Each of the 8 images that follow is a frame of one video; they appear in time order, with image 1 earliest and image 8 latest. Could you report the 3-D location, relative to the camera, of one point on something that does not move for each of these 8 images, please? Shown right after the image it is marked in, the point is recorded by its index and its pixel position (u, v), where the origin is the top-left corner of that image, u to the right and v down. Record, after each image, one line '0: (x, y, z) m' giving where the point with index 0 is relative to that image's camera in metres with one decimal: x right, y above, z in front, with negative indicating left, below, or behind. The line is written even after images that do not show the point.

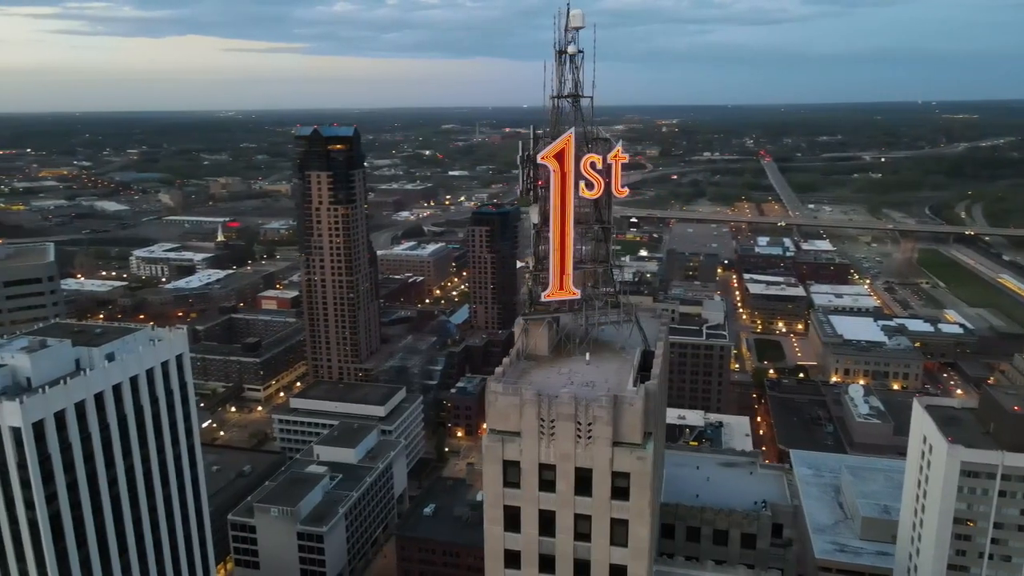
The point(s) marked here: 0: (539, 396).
0: (+0.7, -3.0, +19.7) m
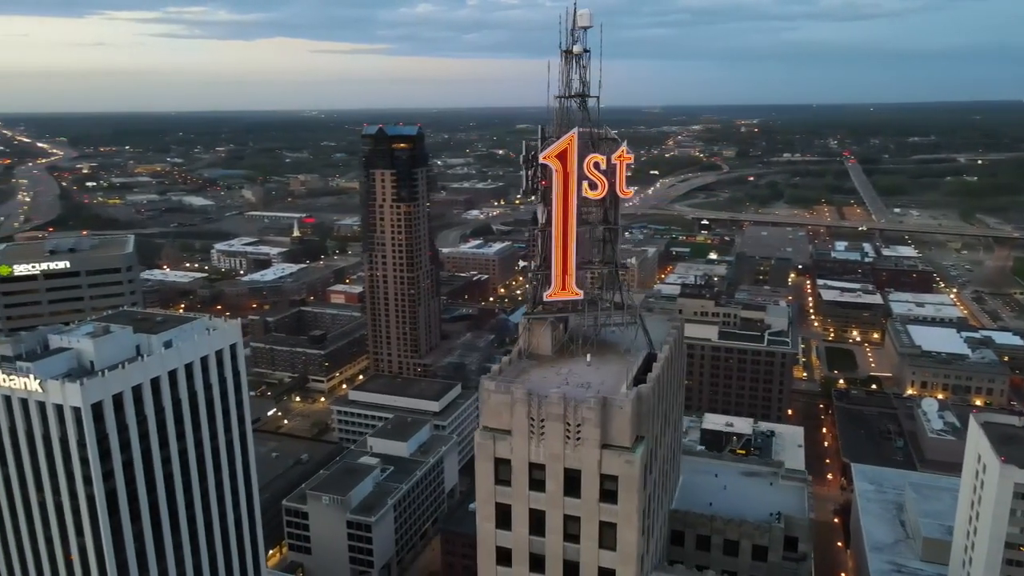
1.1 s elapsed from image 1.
0: (+0.5, -3.0, +19.8) m
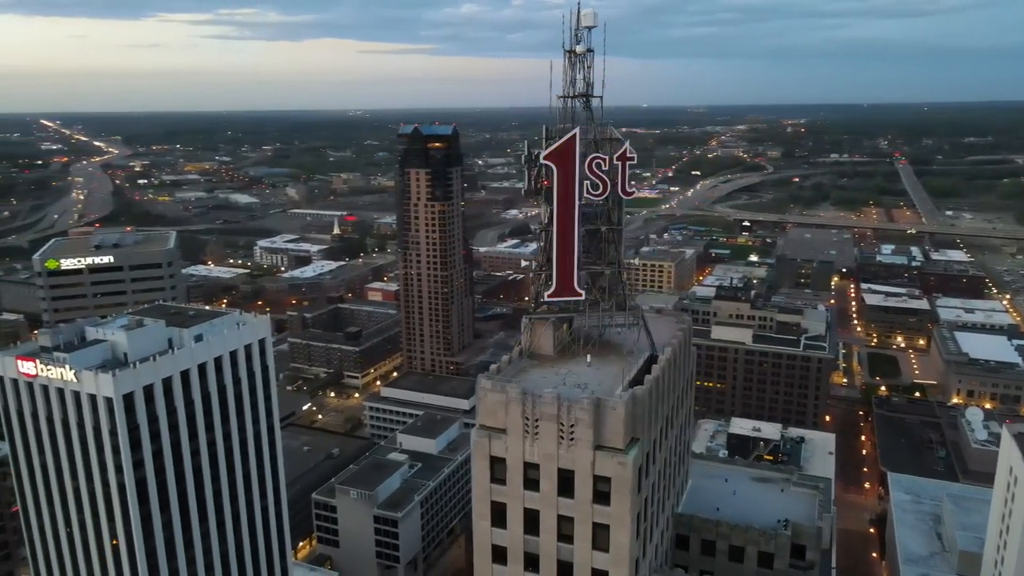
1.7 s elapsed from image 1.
0: (+0.3, -3.0, +19.8) m
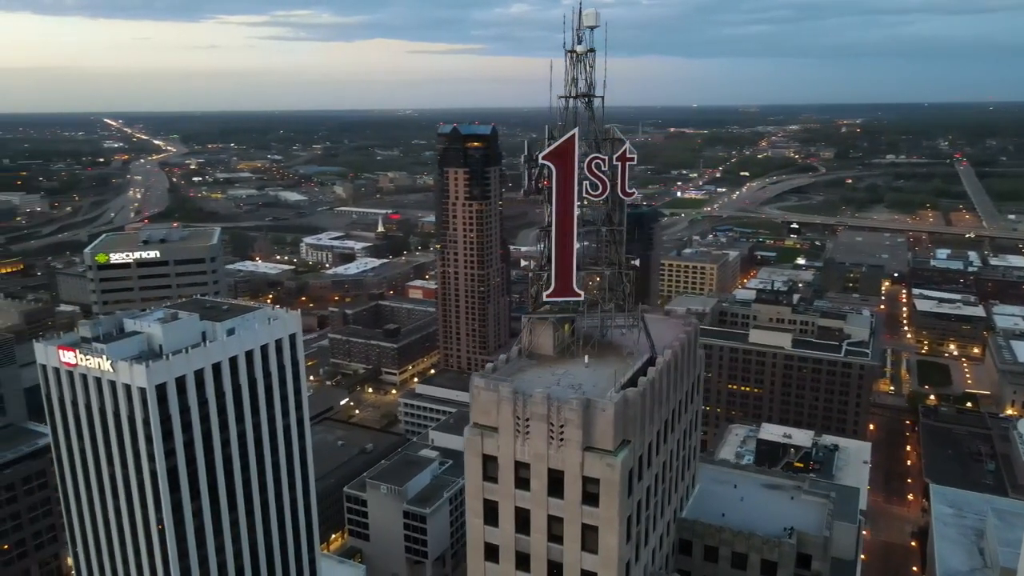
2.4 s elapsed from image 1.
0: (+0.1, -2.9, +19.9) m
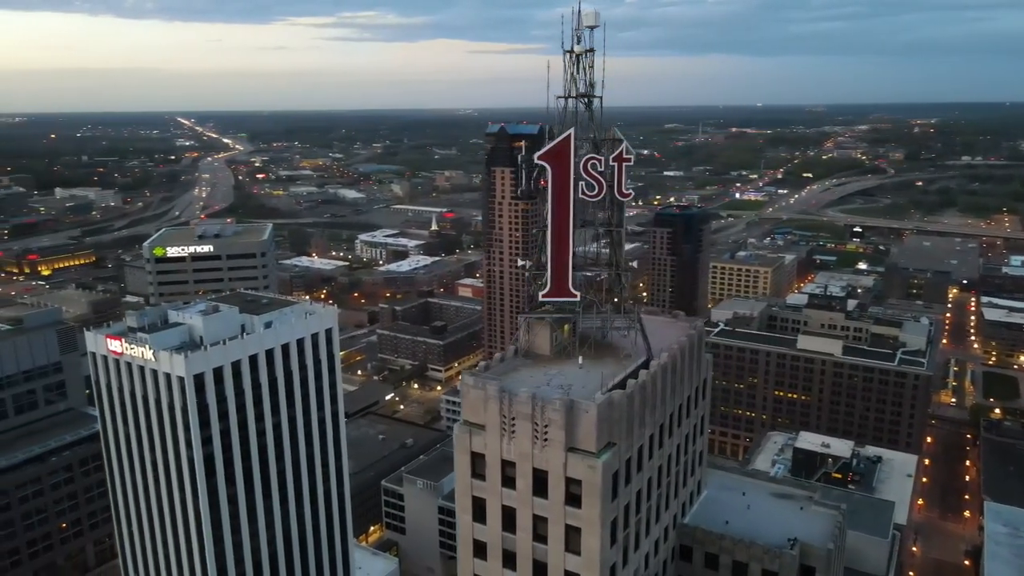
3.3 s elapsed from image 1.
0: (-0.3, -2.9, +20.0) m
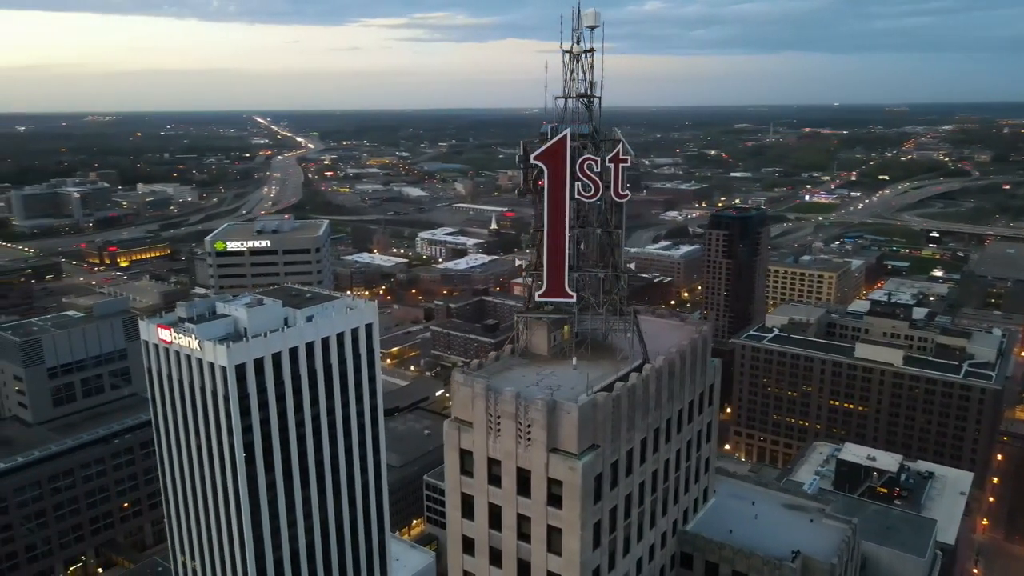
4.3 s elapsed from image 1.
0: (-0.7, -2.9, +20.1) m
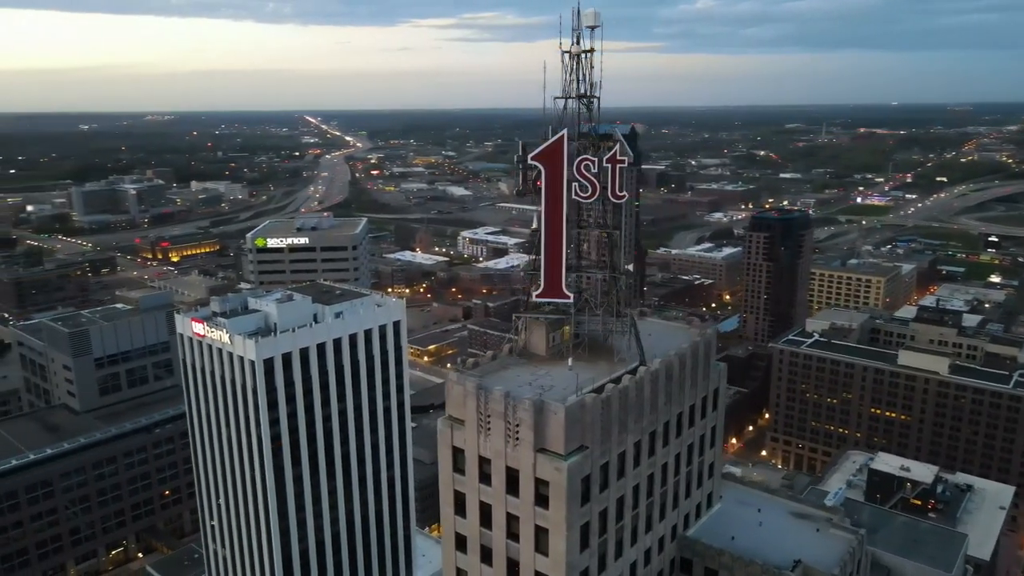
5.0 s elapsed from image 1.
0: (-1.0, -2.9, +20.2) m
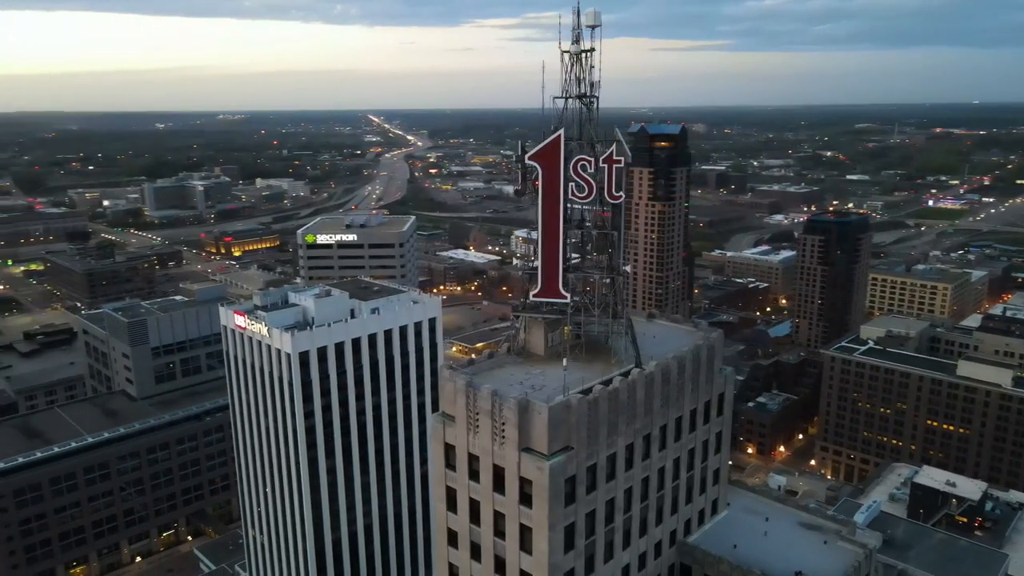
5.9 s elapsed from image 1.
0: (-1.3, -2.8, +20.4) m
